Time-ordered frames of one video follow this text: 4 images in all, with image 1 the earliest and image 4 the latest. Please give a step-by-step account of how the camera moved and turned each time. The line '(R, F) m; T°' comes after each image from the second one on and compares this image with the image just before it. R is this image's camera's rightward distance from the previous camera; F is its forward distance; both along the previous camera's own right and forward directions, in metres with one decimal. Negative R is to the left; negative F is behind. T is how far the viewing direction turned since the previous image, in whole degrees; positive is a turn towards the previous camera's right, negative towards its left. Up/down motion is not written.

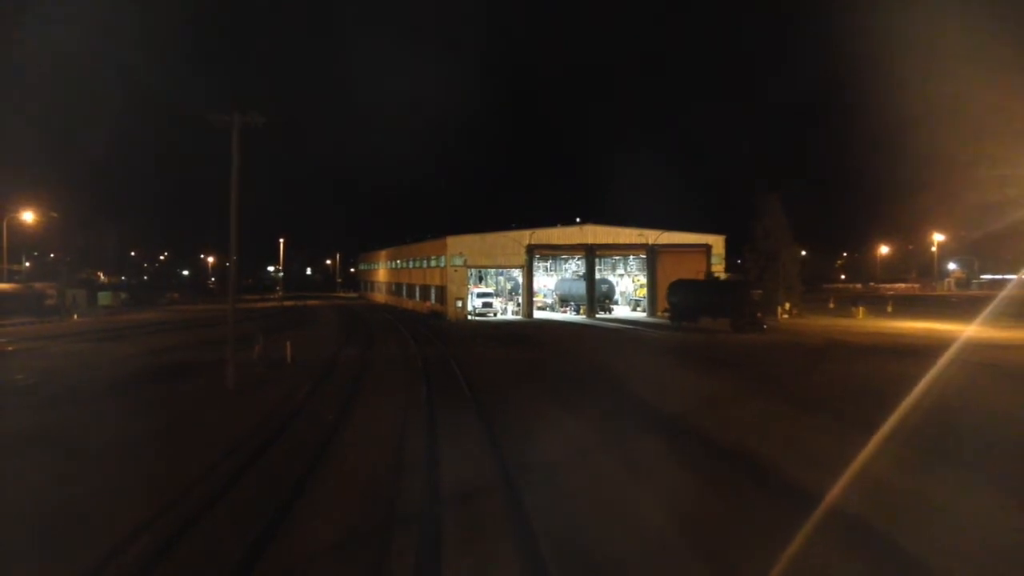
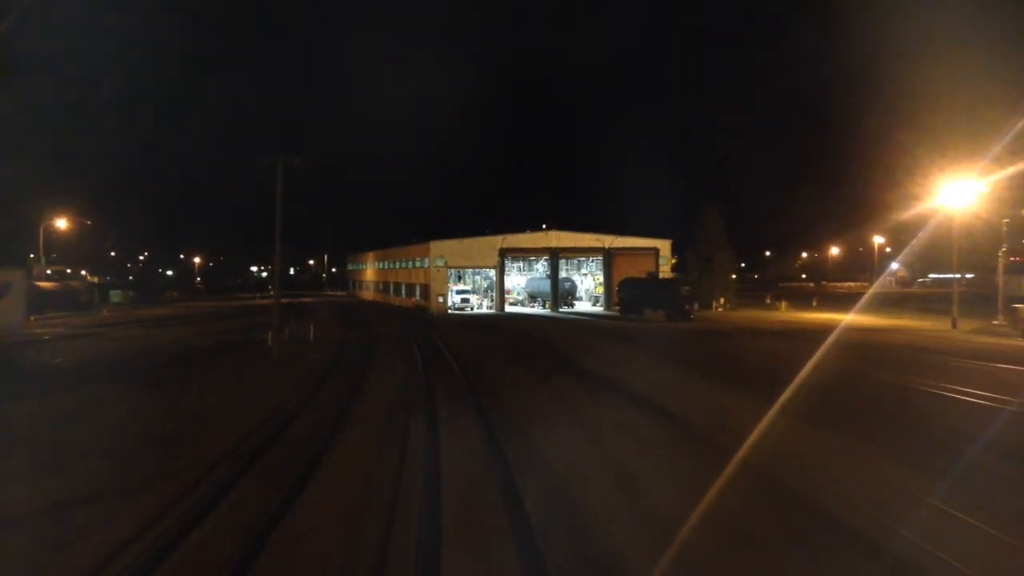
(+0.1, -1.8) m; +1°
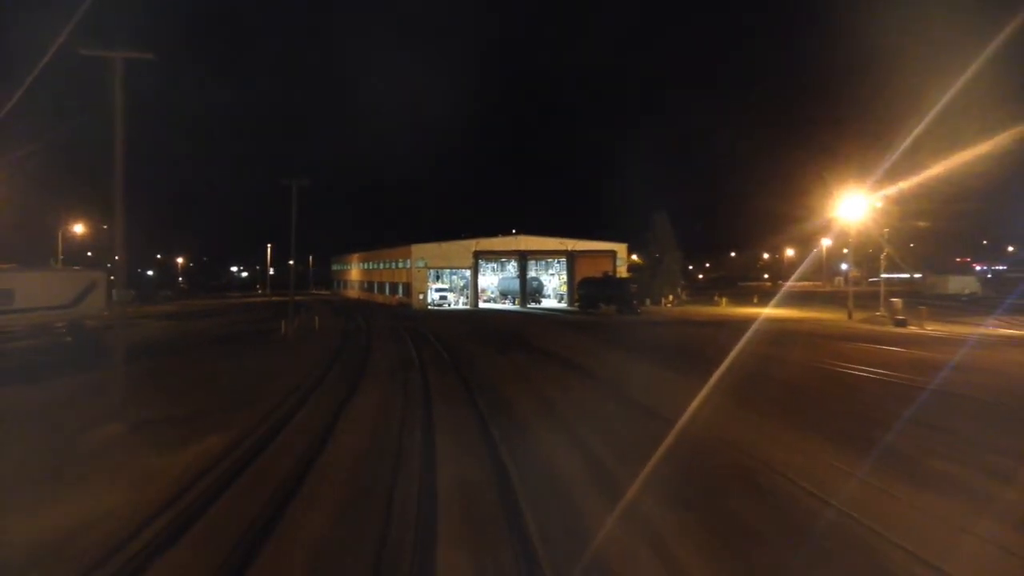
(+0.1, -1.7) m; +1°
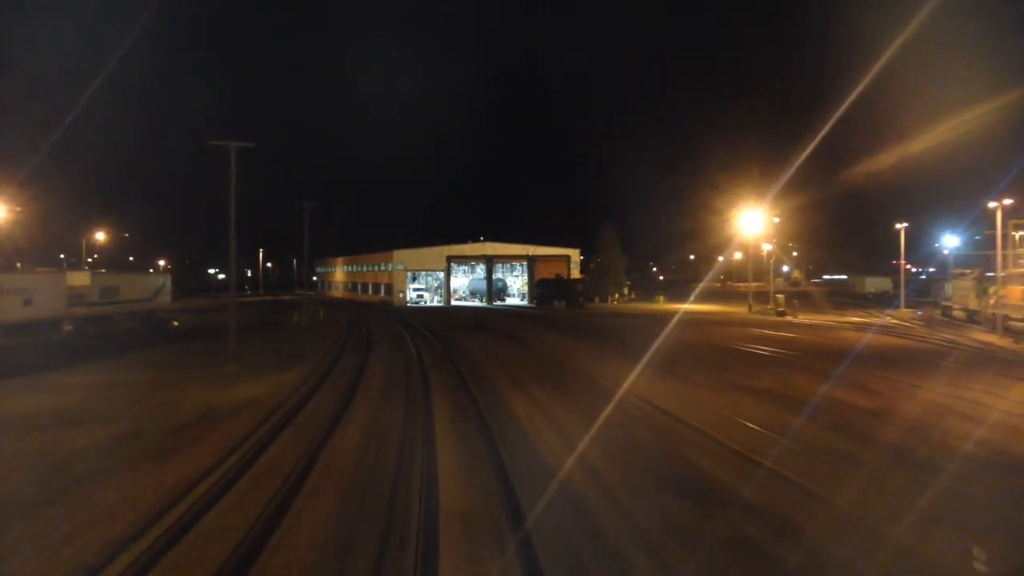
(+0.2, -2.4) m; +2°
